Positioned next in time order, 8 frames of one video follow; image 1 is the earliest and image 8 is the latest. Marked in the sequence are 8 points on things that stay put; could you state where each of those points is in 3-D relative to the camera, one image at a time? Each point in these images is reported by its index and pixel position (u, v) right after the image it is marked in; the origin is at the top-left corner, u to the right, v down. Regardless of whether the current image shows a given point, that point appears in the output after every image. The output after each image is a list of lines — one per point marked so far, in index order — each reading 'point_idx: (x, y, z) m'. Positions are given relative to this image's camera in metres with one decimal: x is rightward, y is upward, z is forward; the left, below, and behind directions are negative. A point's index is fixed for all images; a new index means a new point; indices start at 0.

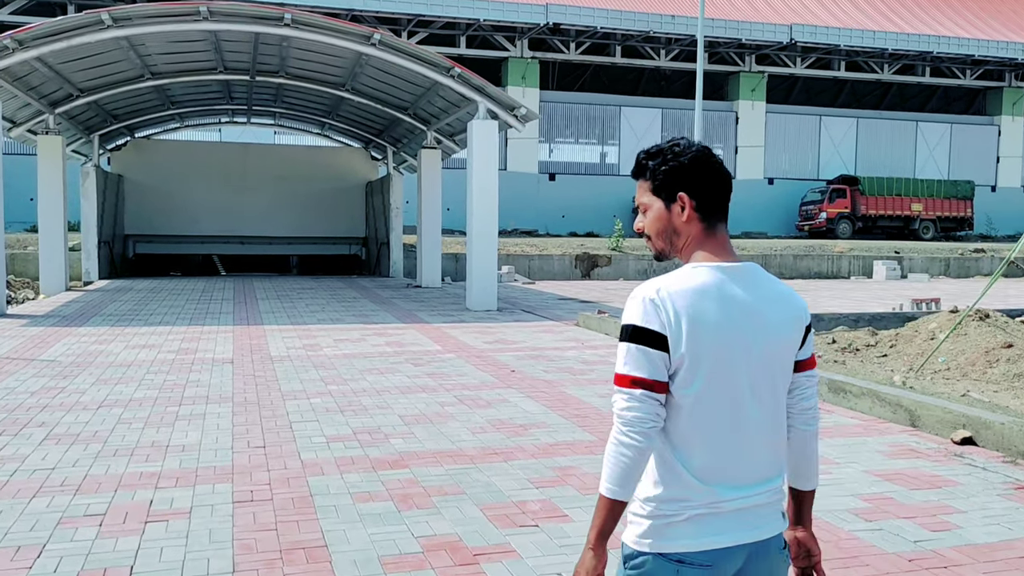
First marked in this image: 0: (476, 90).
0: (-0.6, +3.4, +14.9) m
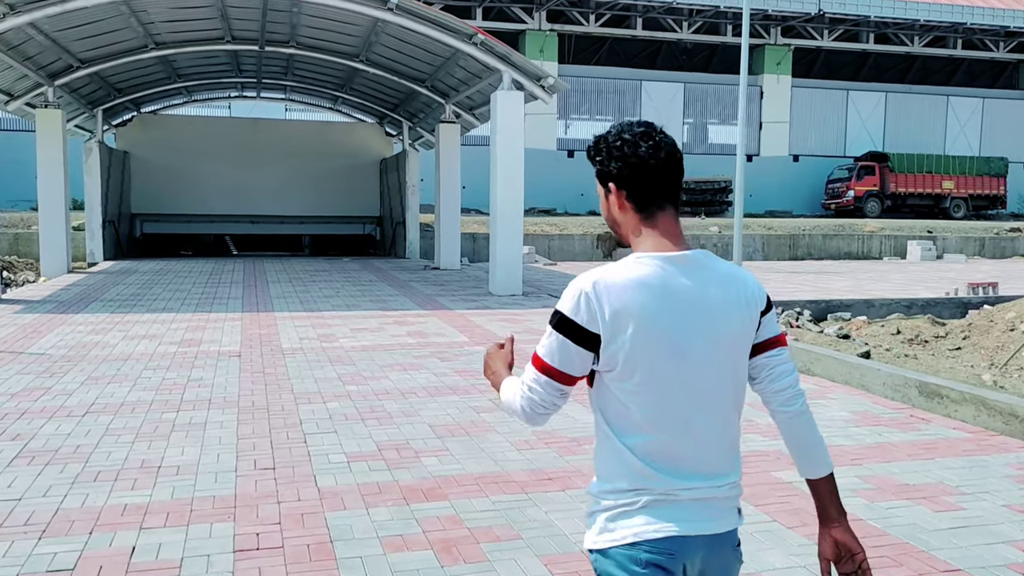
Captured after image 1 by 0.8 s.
0: (-0.2, +3.6, +13.9) m
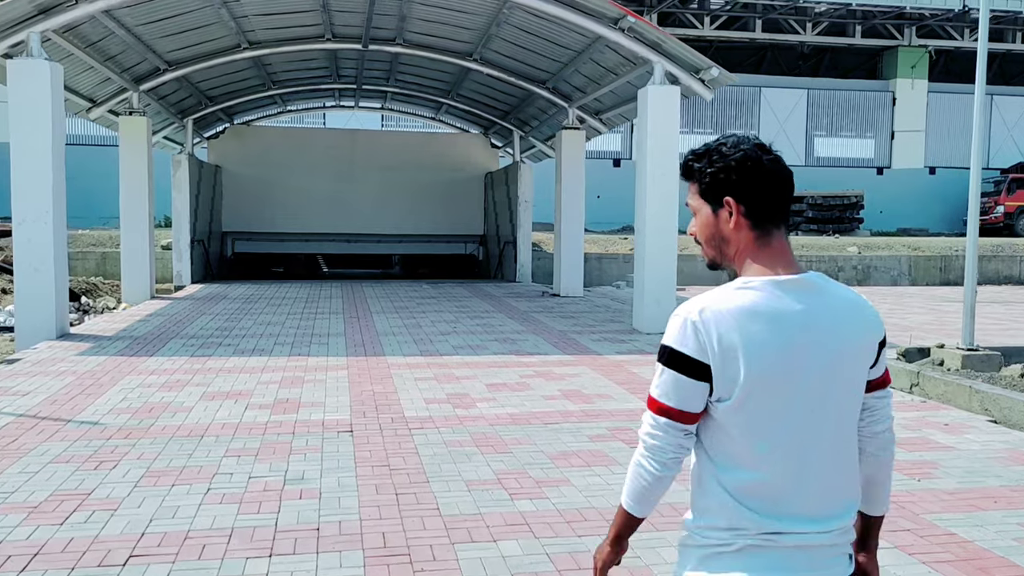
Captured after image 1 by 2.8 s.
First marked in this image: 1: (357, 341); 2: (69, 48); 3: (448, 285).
0: (+1.8, +3.1, +11.5) m
1: (-1.8, -0.6, +10.3) m
2: (-6.0, +3.3, +11.9) m
3: (-1.4, +0.1, +18.4) m
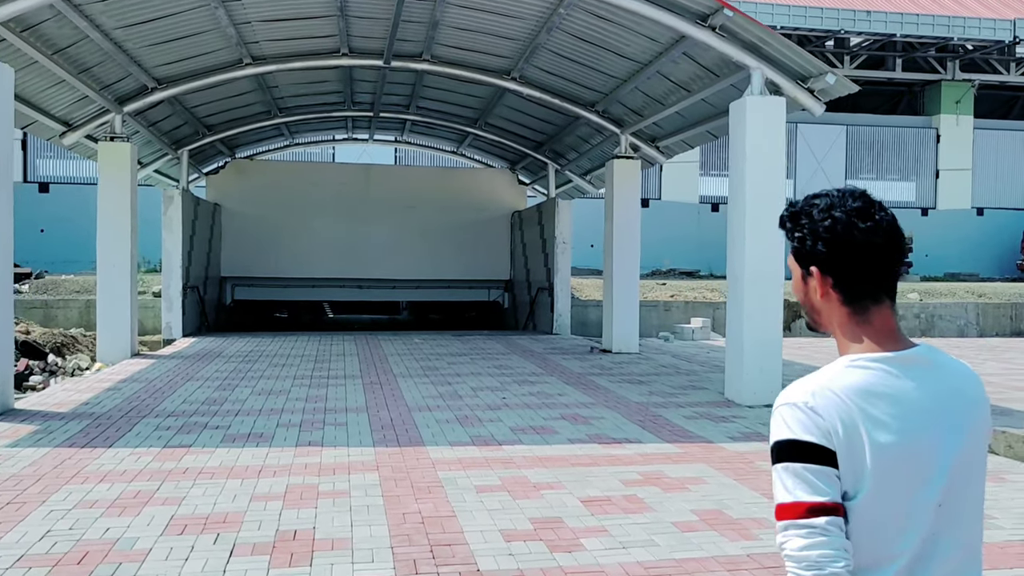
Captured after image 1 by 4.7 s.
0: (+2.5, +2.5, +9.3) m
1: (-1.2, -1.2, +7.9) m
2: (-5.3, +2.6, +9.7) m
3: (-0.7, -0.9, +16.0) m
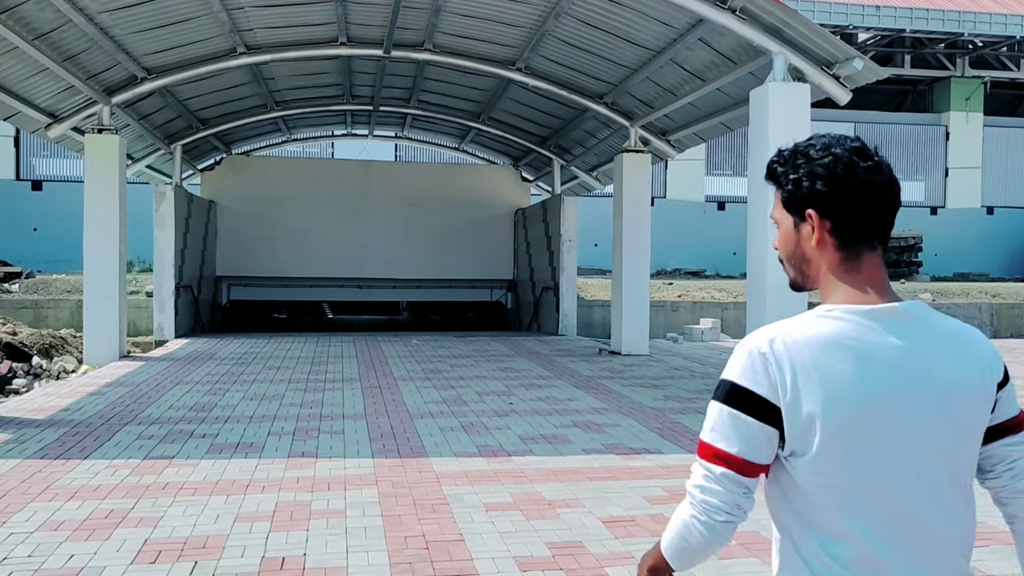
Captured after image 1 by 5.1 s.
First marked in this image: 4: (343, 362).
0: (+2.6, +2.5, +8.8) m
1: (-1.1, -1.2, +7.4) m
2: (-5.3, +2.6, +9.2) m
3: (-0.6, -0.9, +15.5) m
4: (-2.3, -1.0, +11.7) m
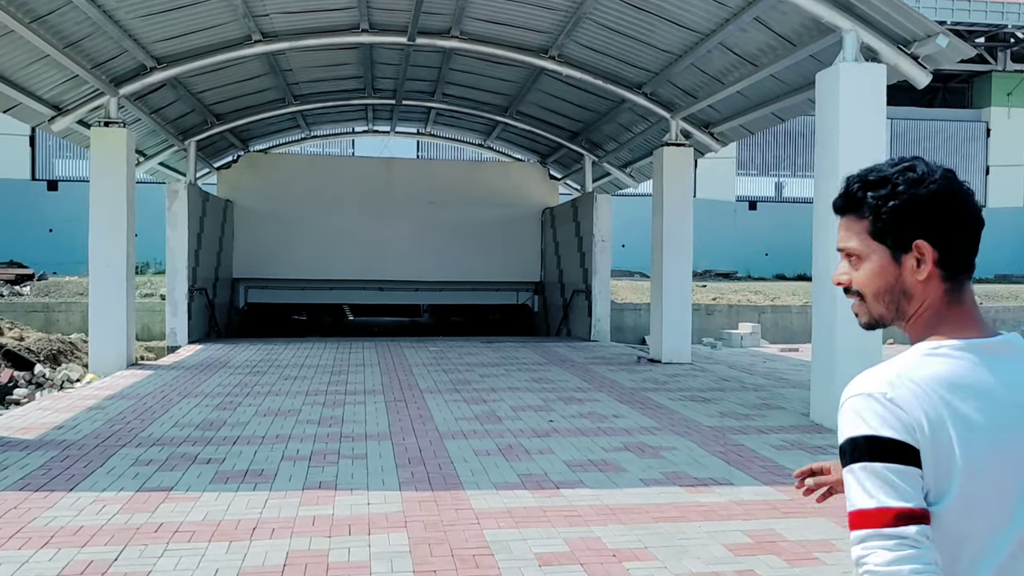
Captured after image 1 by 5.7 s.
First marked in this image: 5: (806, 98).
0: (+2.9, +2.5, +7.9) m
1: (-0.8, -1.2, +6.5) m
2: (-4.9, +2.6, +8.4) m
3: (-0.1, -1.0, +14.6) m
4: (-1.8, -1.0, +10.9) m
5: (+3.4, +2.2, +10.1) m
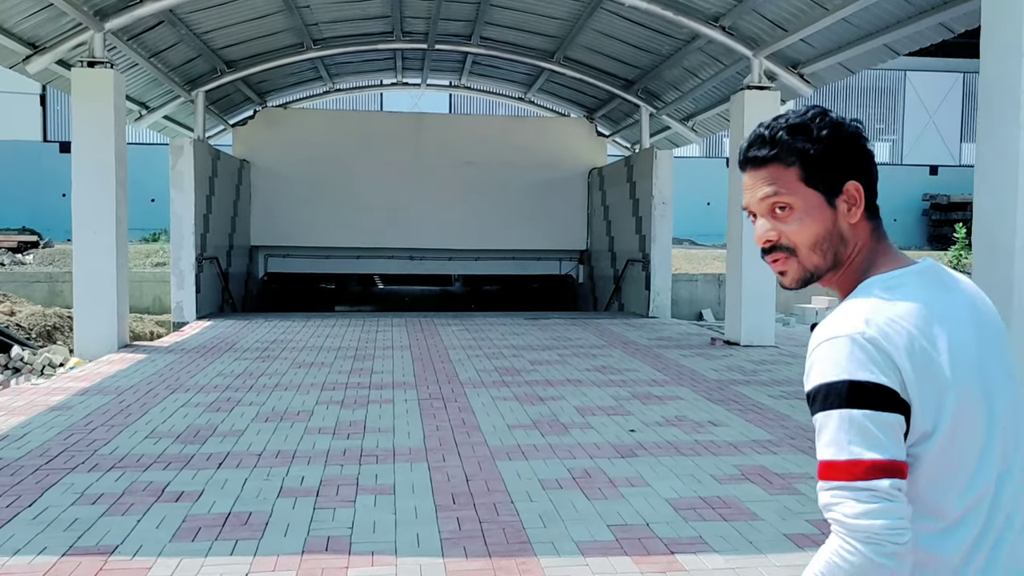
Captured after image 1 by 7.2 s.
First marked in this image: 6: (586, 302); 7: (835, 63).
0: (+3.4, +2.7, +5.9) m
1: (-0.3, -1.1, +4.8) m
2: (-4.4, +2.8, +6.7) m
3: (+0.6, -0.5, +12.8) m
4: (-1.2, -0.7, +9.2) m
5: (+3.9, +2.5, +8.1) m
6: (+1.5, -0.3, +18.0) m
7: (+3.7, +2.6, +10.2) m
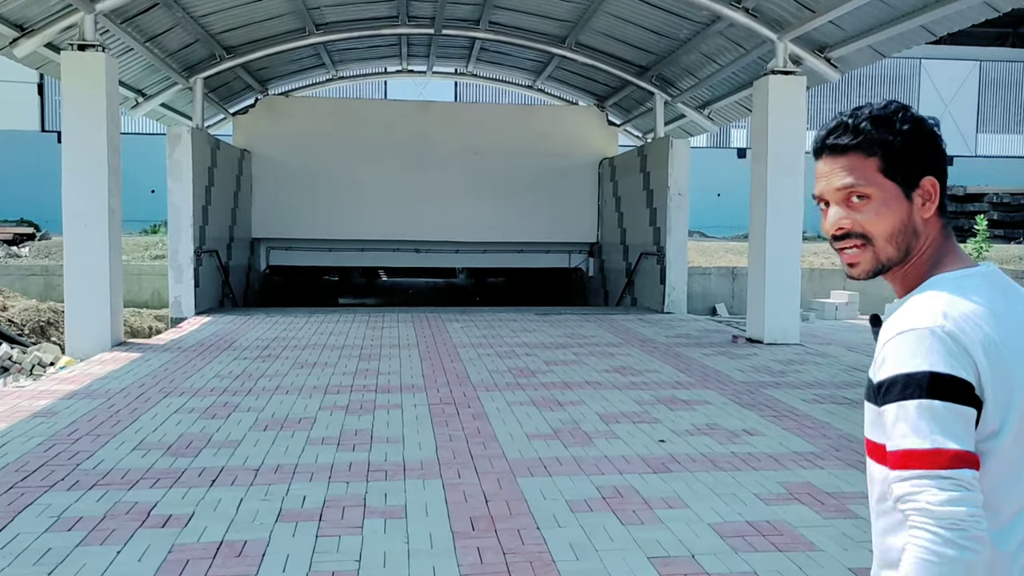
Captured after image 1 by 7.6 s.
0: (+3.5, +2.7, +5.4) m
1: (-0.2, -1.1, +4.3) m
2: (-4.3, +2.8, +6.2) m
3: (+0.8, -0.4, +12.4) m
4: (-1.1, -0.7, +8.8) m
5: (+4.1, +2.5, +7.6) m
6: (+1.7, -0.1, +17.5) m
7: (+3.8, +2.6, +9.6) m
